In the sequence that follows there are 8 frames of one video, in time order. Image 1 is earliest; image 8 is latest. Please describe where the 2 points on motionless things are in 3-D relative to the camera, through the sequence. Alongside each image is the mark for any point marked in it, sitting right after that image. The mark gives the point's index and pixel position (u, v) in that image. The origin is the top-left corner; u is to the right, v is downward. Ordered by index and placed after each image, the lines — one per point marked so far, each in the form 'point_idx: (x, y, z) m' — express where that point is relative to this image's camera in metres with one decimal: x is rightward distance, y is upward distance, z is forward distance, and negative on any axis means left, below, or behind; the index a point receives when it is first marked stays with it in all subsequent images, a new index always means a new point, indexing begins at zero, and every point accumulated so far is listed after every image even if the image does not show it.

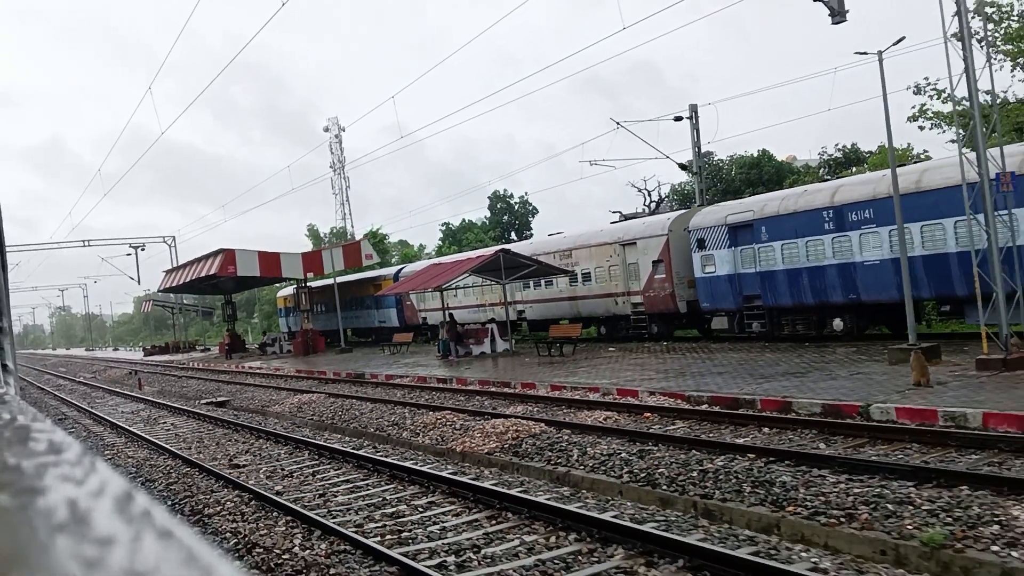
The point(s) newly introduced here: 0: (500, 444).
0: (-0.1, -1.6, +9.2) m
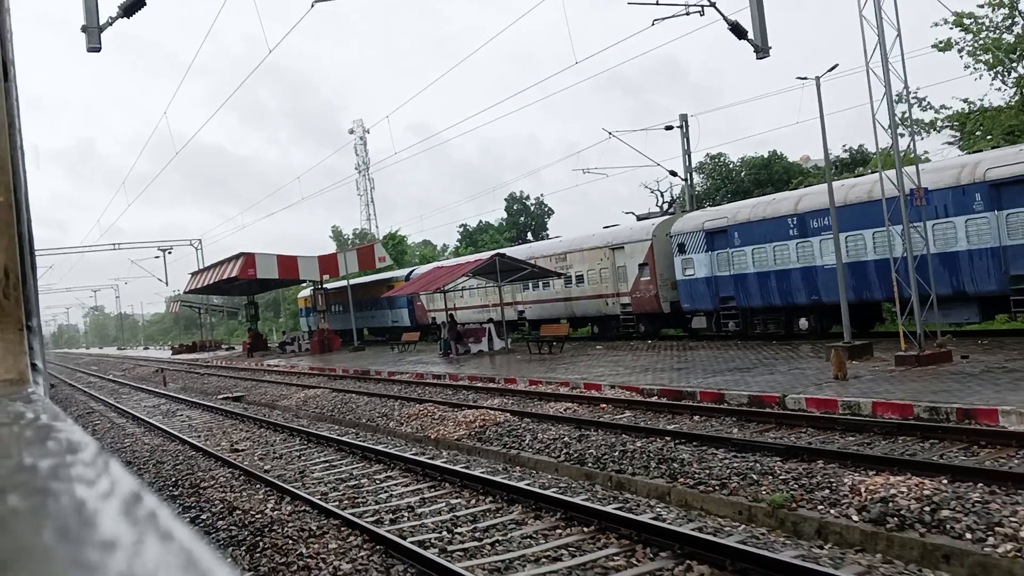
0: (-0.5, -1.6, +10.3) m
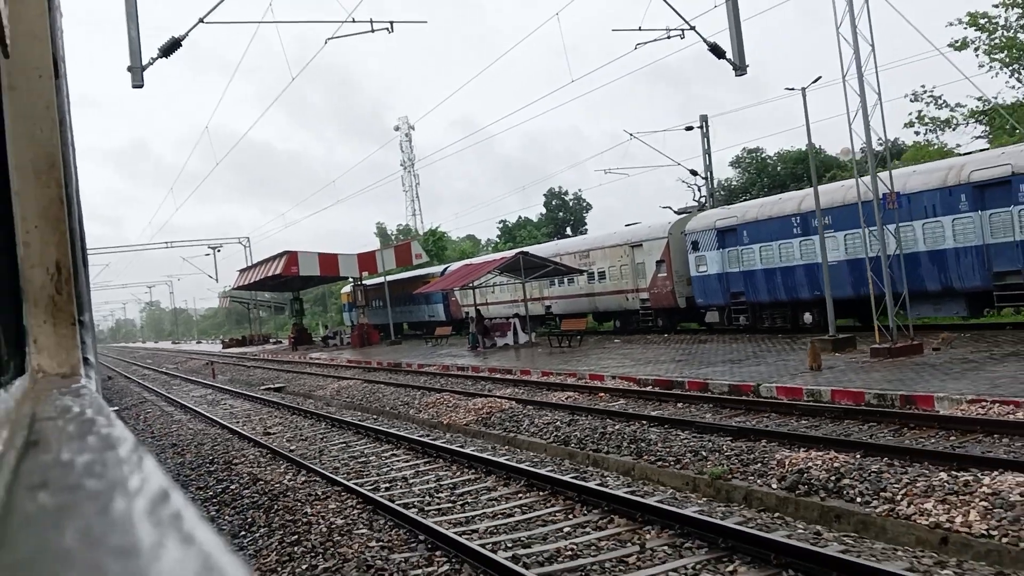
0: (-0.5, -1.6, +11.4) m
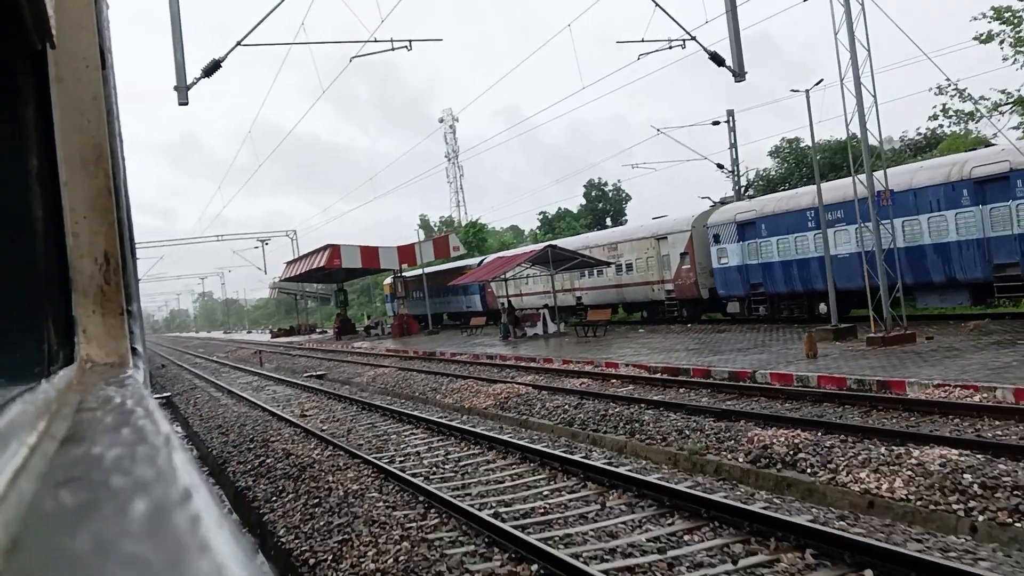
0: (-0.3, -1.5, +12.3) m
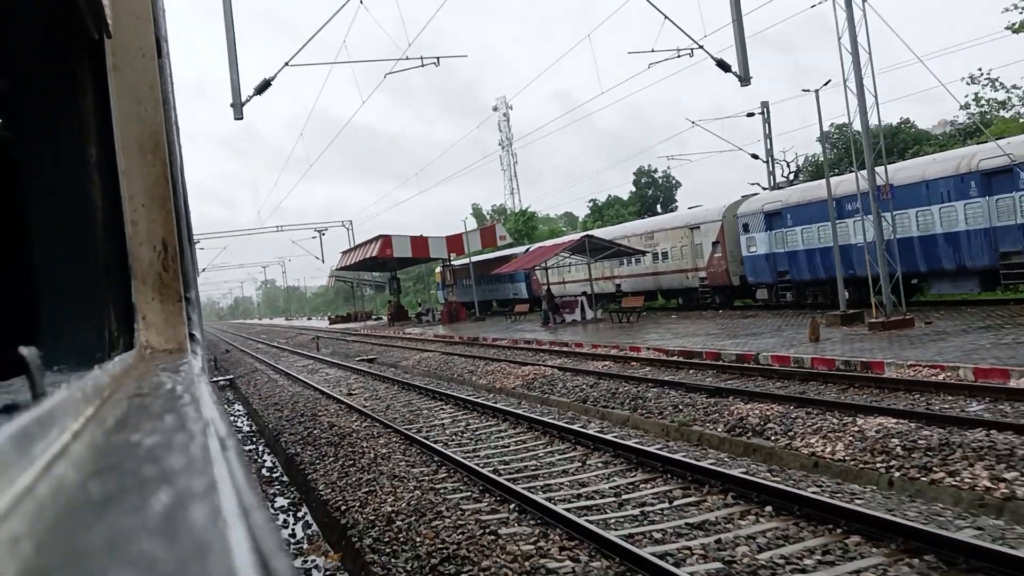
0: (+0.1, -1.4, +13.4) m
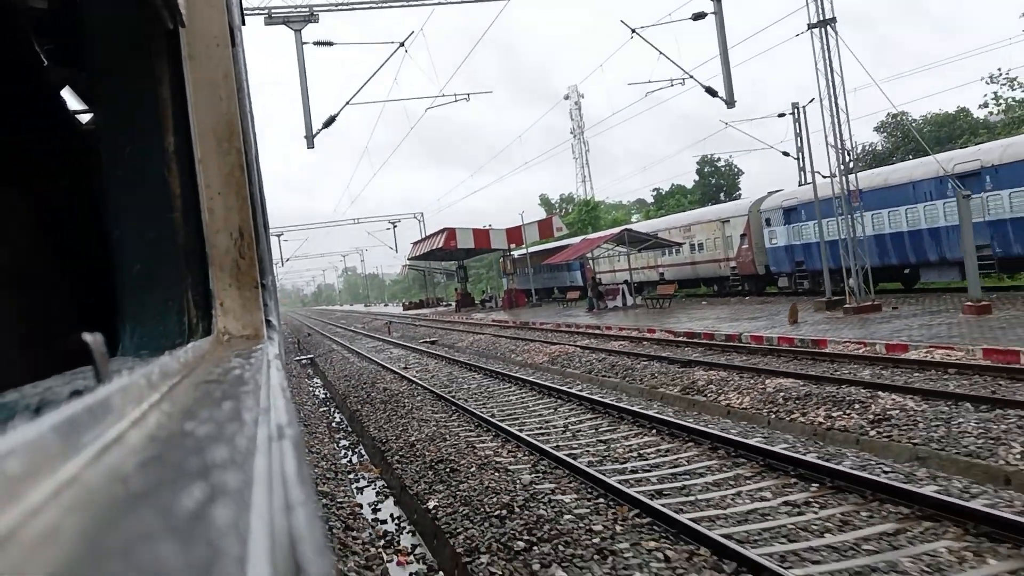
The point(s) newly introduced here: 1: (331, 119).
0: (+0.6, -1.2, +15.8) m
1: (-2.6, +2.5, +13.3) m
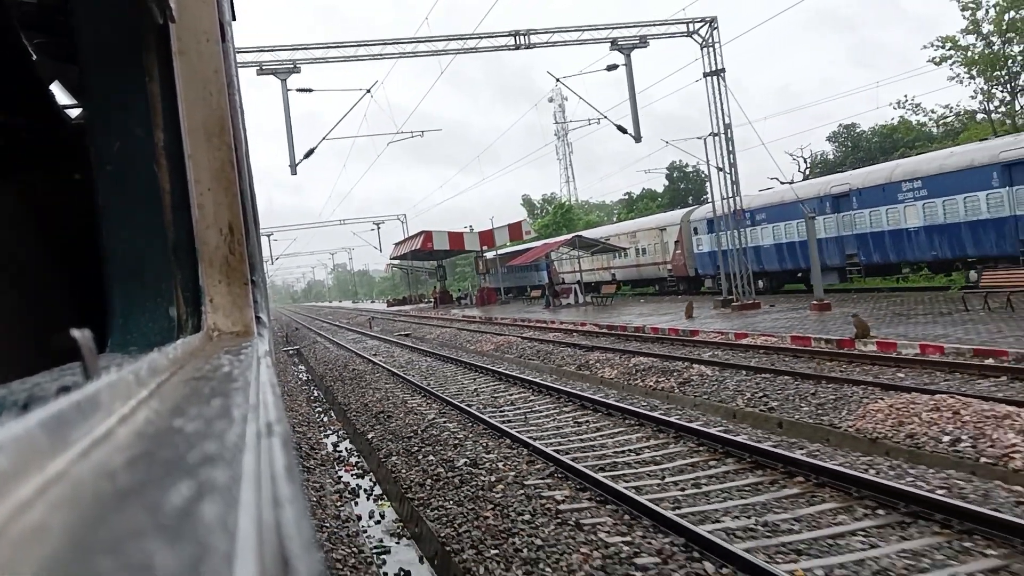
0: (-0.4, -1.2, +19.0) m
1: (-3.6, +2.5, +16.4) m
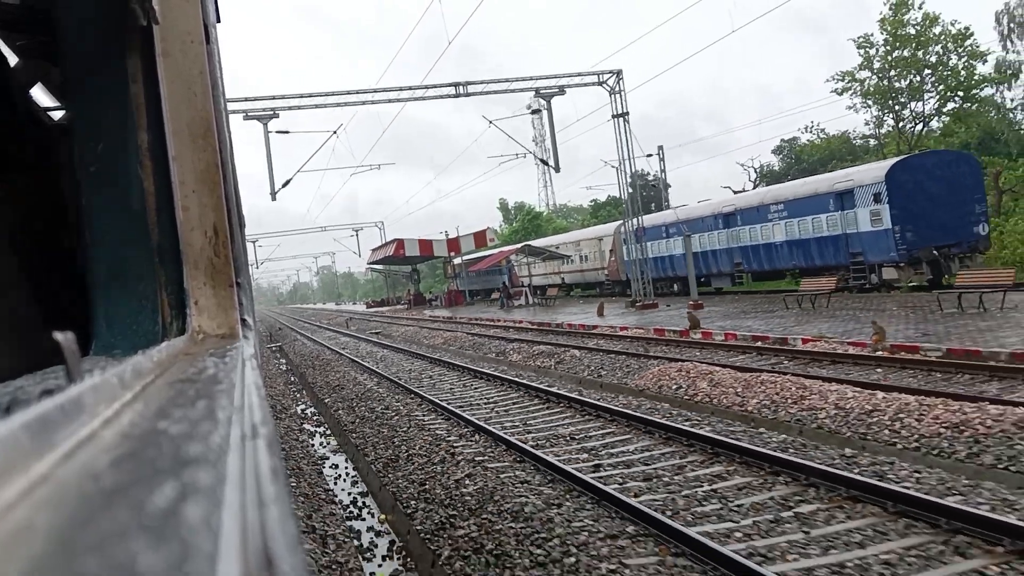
0: (-1.8, -1.3, +22.8) m
1: (-5.0, +2.4, +20.2) m
